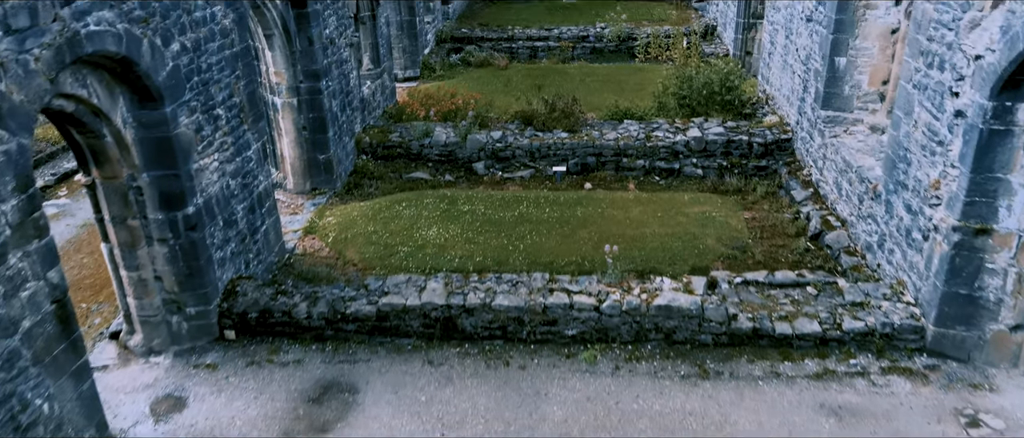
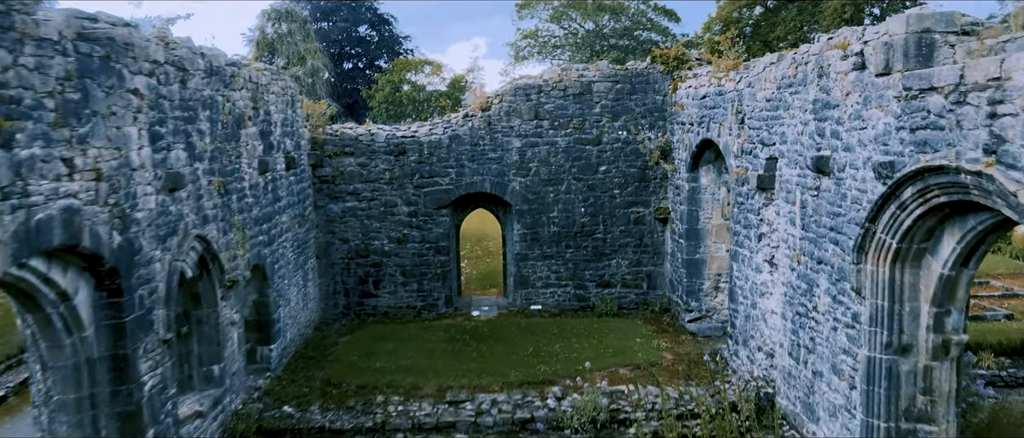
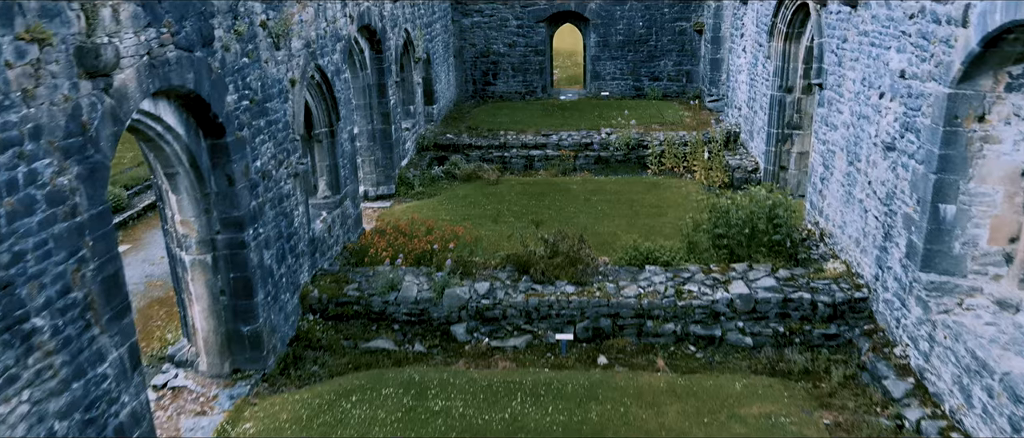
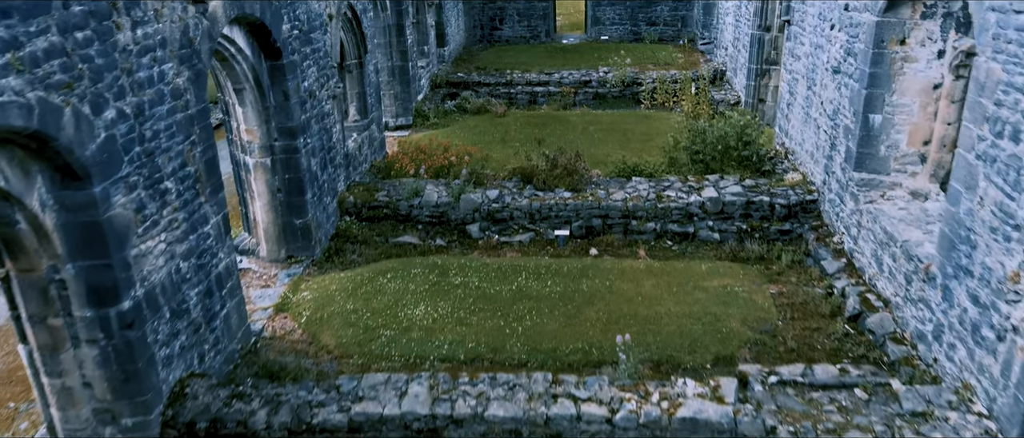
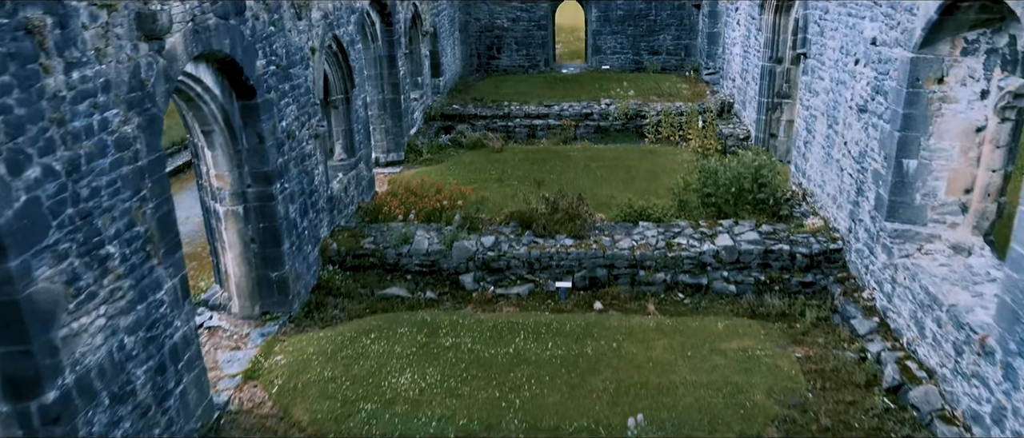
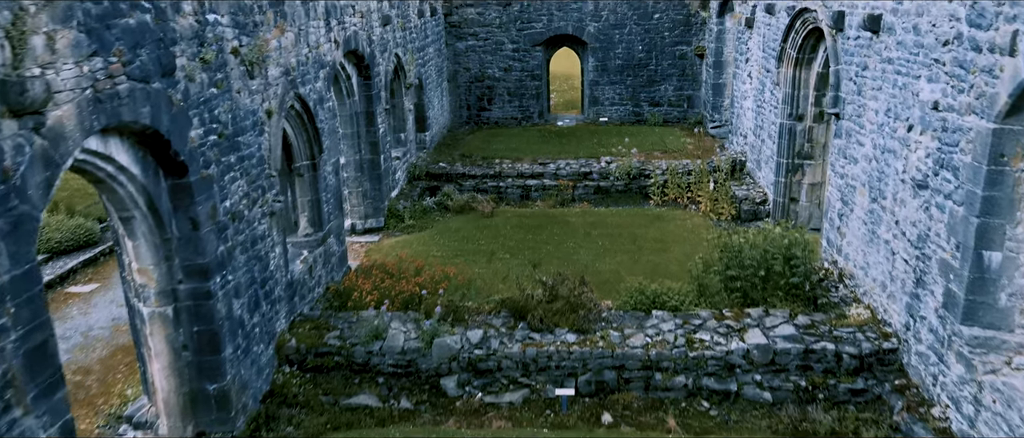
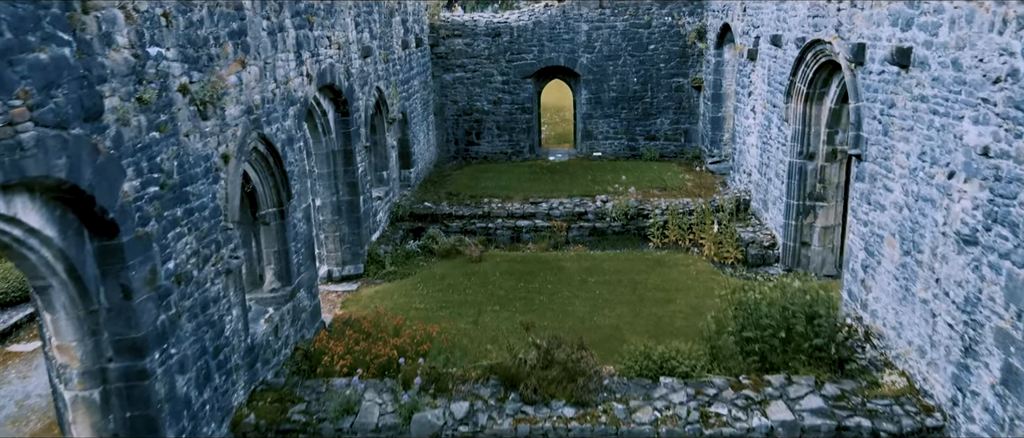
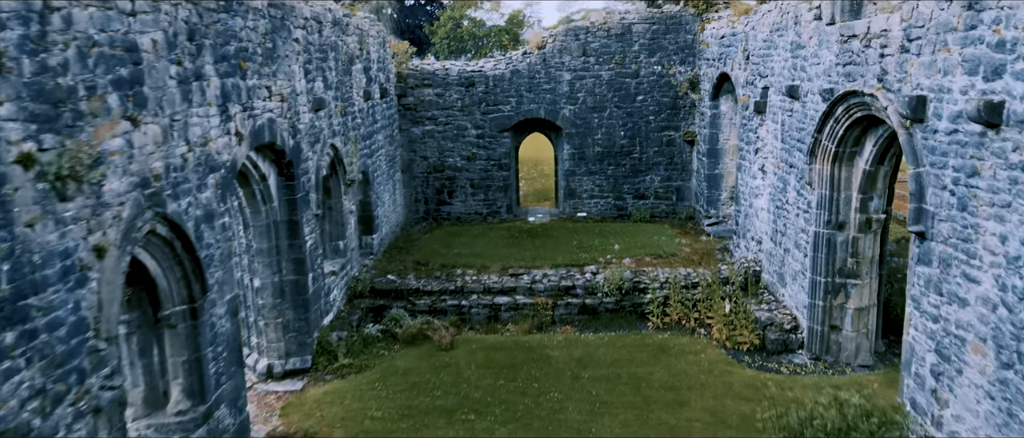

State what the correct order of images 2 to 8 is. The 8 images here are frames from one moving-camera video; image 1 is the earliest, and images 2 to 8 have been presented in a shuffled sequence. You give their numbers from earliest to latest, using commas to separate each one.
4, 5, 3, 6, 7, 8, 2
